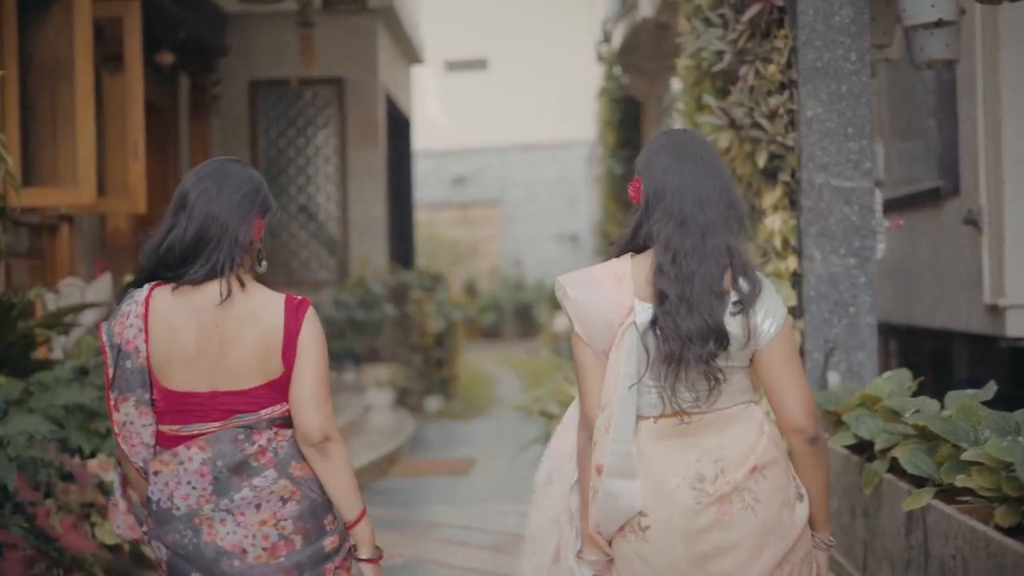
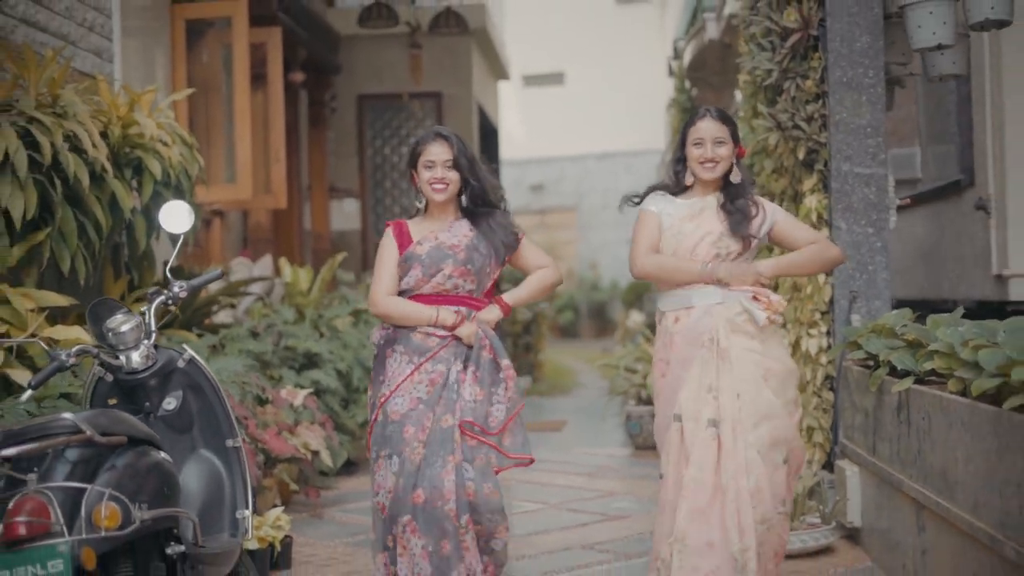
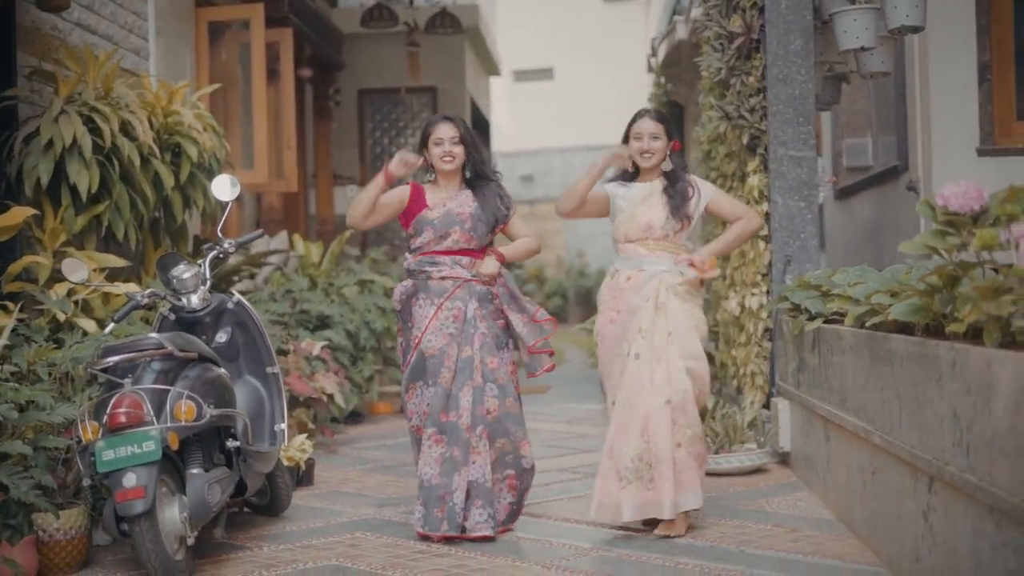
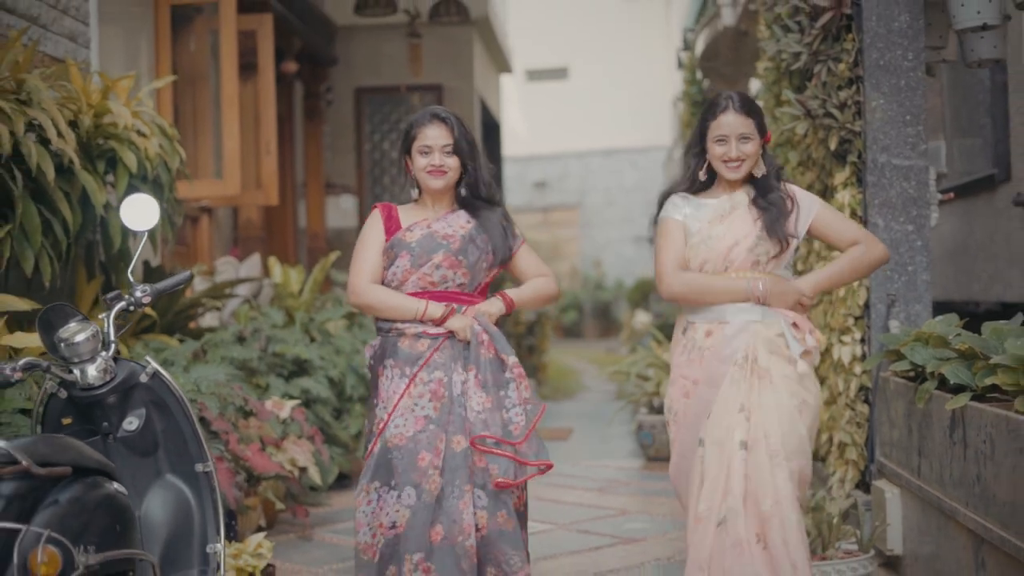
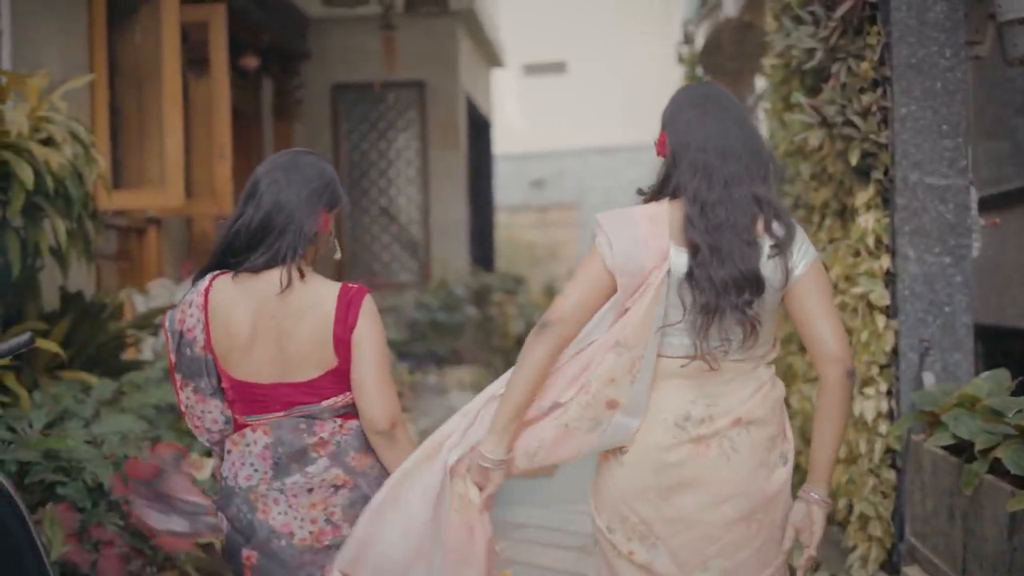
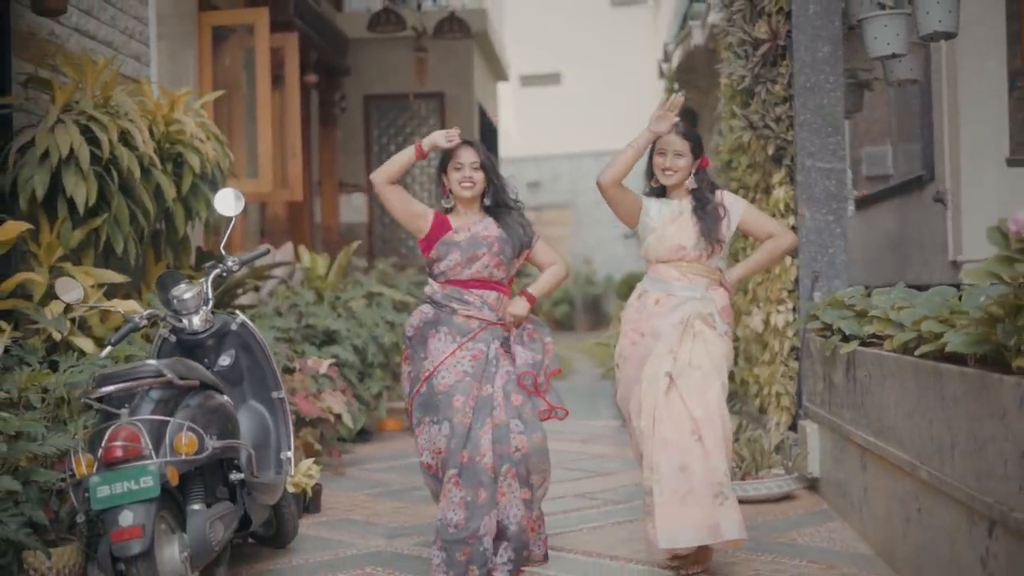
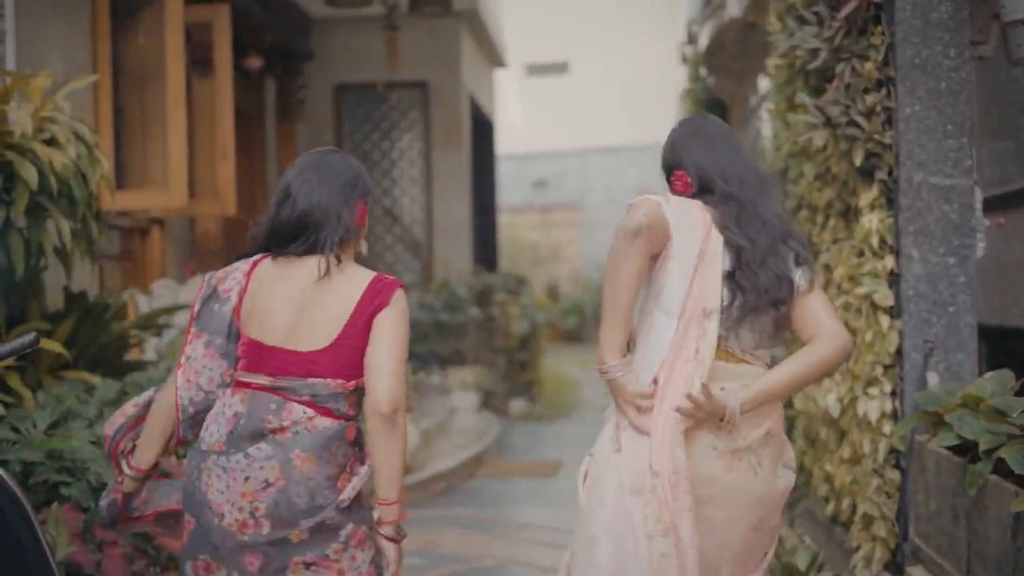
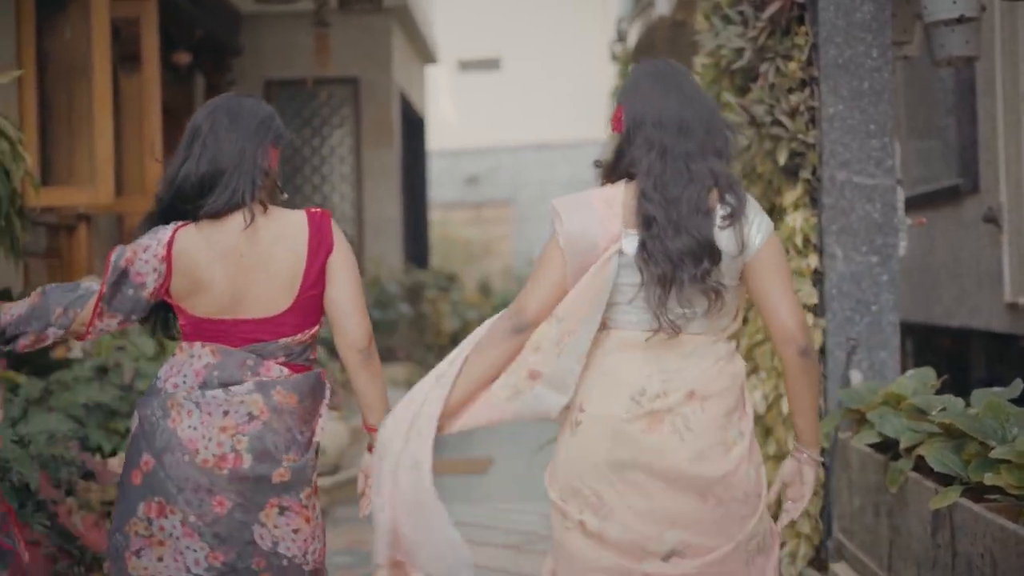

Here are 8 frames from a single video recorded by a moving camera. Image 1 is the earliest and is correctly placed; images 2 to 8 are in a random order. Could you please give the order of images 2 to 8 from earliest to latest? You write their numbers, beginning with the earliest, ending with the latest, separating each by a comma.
8, 5, 7, 4, 2, 6, 3
